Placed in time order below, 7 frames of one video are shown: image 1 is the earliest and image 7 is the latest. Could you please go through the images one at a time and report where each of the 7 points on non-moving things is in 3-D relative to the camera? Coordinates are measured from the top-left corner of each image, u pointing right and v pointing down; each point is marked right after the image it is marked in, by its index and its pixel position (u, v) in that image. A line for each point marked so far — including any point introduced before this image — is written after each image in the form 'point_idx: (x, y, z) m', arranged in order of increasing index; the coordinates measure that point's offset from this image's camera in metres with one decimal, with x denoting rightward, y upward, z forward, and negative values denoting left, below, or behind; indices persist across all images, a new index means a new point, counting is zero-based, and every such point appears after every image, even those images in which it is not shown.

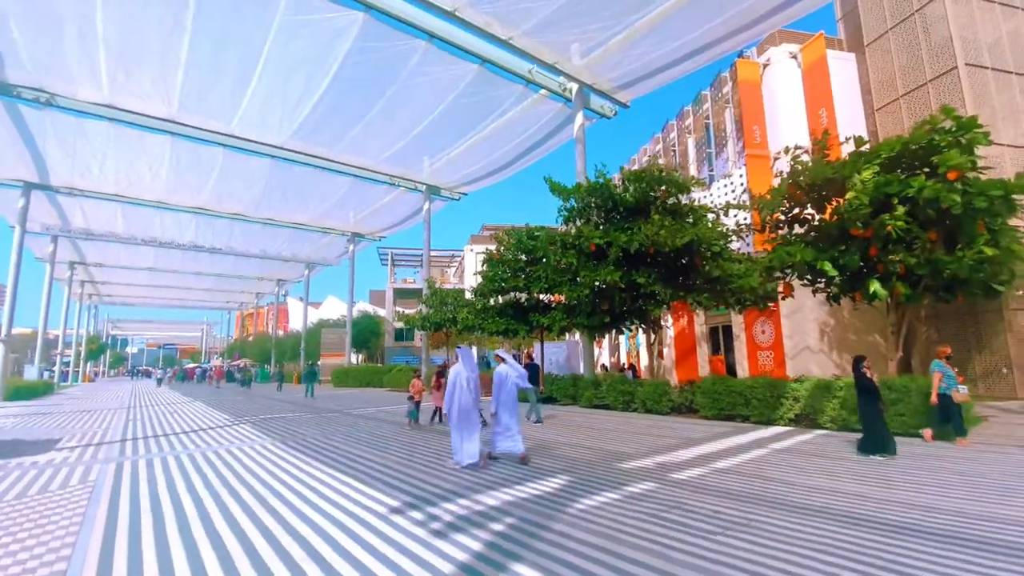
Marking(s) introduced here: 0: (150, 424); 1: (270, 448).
0: (-10.5, -4.0, +13.7) m
1: (-5.1, -3.4, +10.0) m
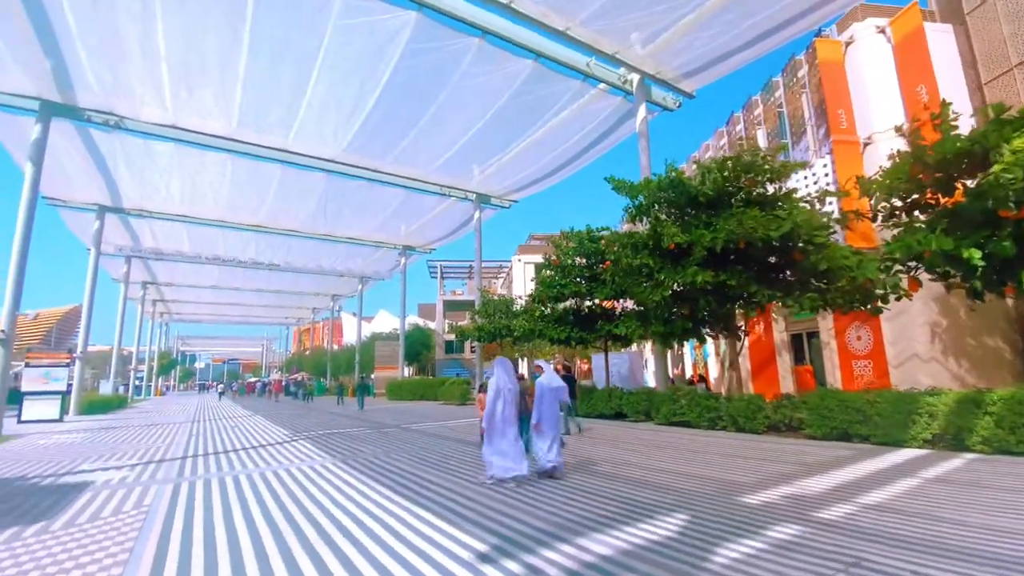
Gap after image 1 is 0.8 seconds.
0: (-8.6, -4.4, +13.5) m
1: (-3.6, -3.6, +9.3) m
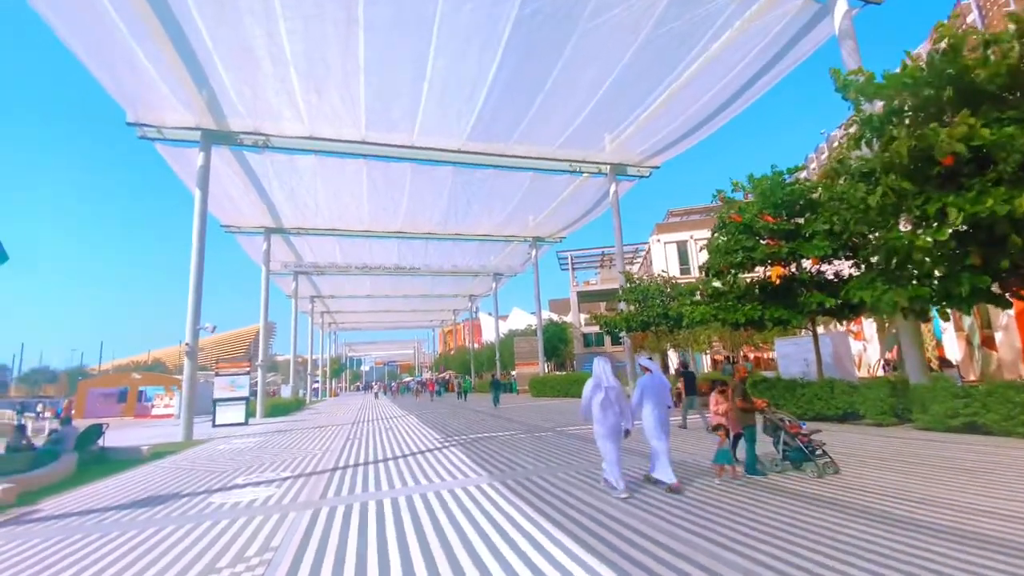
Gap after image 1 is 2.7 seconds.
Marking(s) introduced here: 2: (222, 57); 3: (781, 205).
0: (-4.0, -4.3, +12.9) m
1: (-0.4, -3.2, +7.5) m
2: (-8.8, +7.0, +14.4) m
3: (+6.8, +2.1, +11.9) m
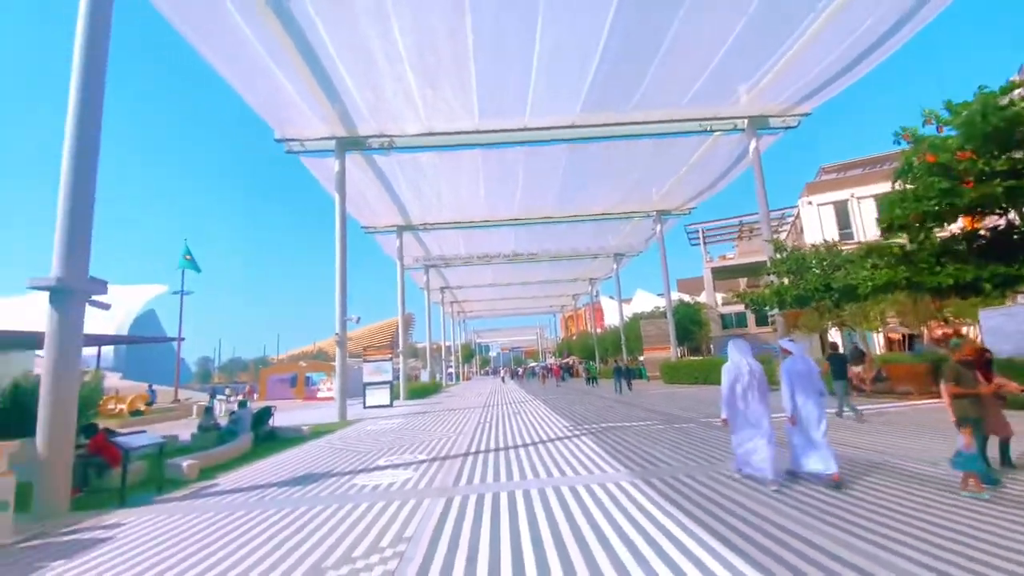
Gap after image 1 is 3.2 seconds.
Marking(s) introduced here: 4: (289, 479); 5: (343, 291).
0: (-0.4, -3.9, +13.0) m
1: (+1.6, -2.9, +6.8) m
2: (-5.4, +7.2, +15.3) m
3: (+9.4, +3.0, +9.1) m
4: (-3.7, -3.2, +7.9) m
5: (-6.8, -0.1, +18.9) m
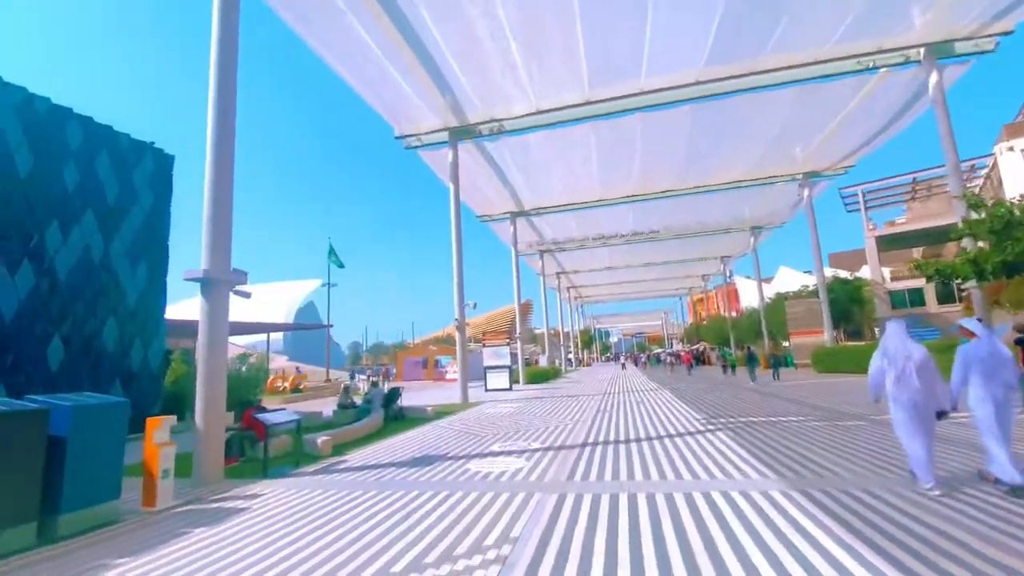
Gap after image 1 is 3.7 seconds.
0: (+2.7, -3.4, +12.1) m
1: (+3.1, -2.5, +5.6) m
2: (-1.9, +7.7, +15.3) m
3: (+11.0, +3.7, +5.7) m
4: (-1.8, -2.9, +8.0) m
5: (-2.2, +0.4, +19.3) m
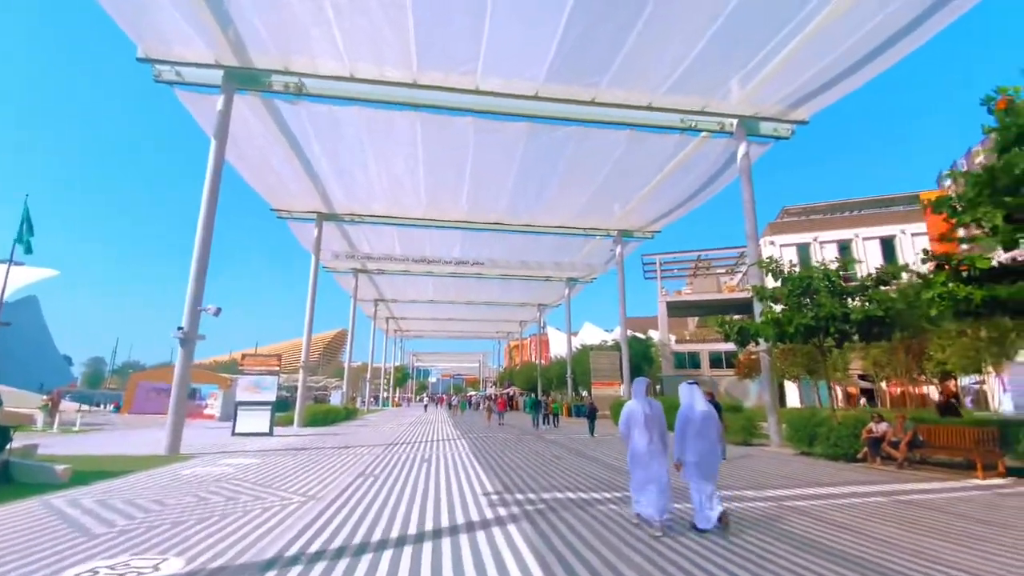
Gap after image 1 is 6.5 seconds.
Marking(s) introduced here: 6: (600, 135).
0: (-2.4, -3.5, +8.2) m
1: (+0.5, -2.3, +2.4) m
2: (-6.5, +7.8, +10.8) m
3: (+8.4, +2.6, +5.8) m
4: (-5.0, -2.2, +2.9) m
5: (-9.0, +0.5, +13.7) m
6: (+3.3, +5.8, +17.8) m
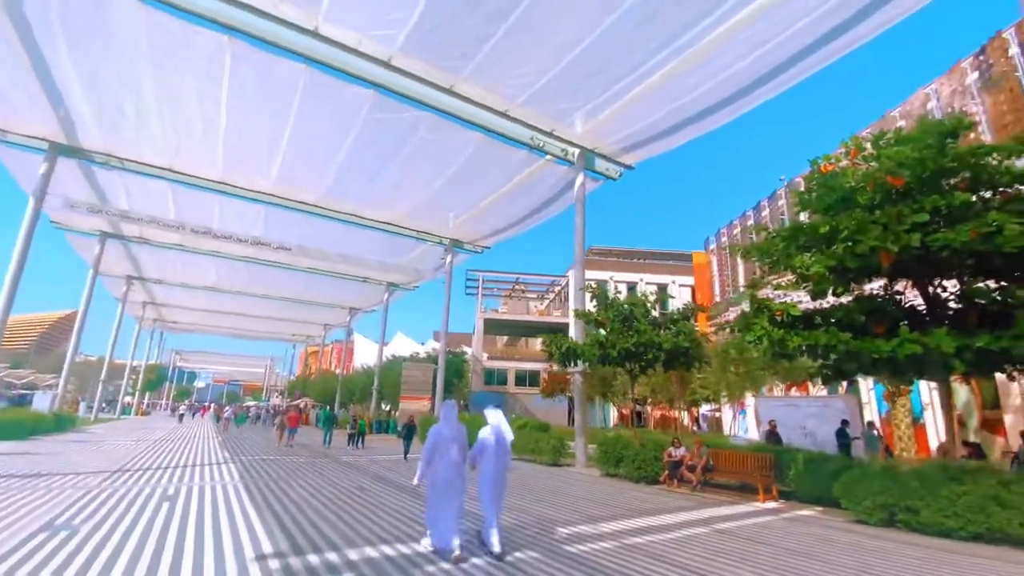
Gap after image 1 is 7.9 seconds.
0: (-4.9, -3.0, +5.1) m
1: (+0.1, -2.1, +0.9) m
2: (-8.3, +8.9, +6.5) m
3: (+6.7, +1.7, +7.3) m
4: (-5.1, -1.3, -0.8) m
5: (-12.5, +1.9, +7.9) m
6: (-2.2, +5.6, +16.6) m
